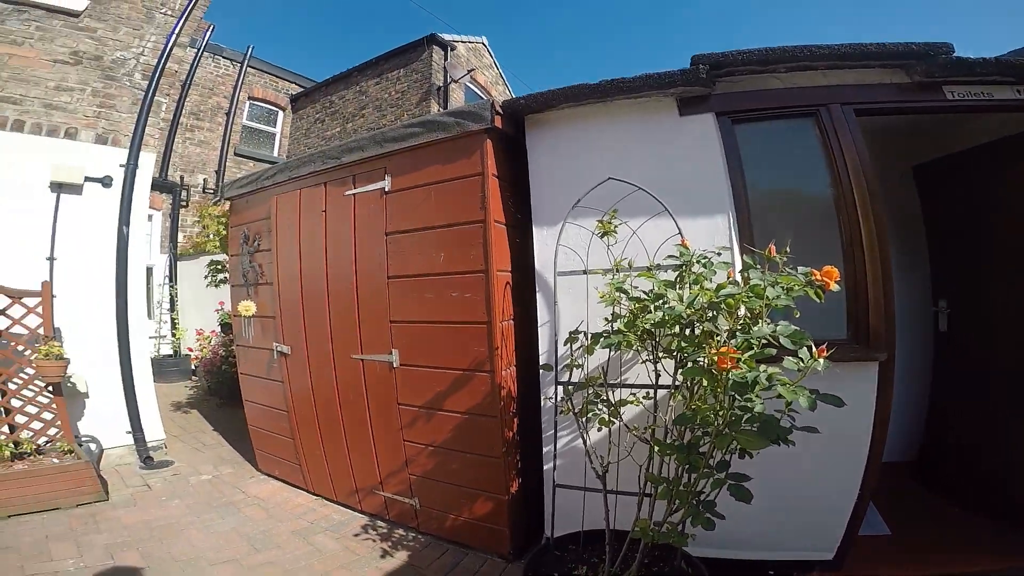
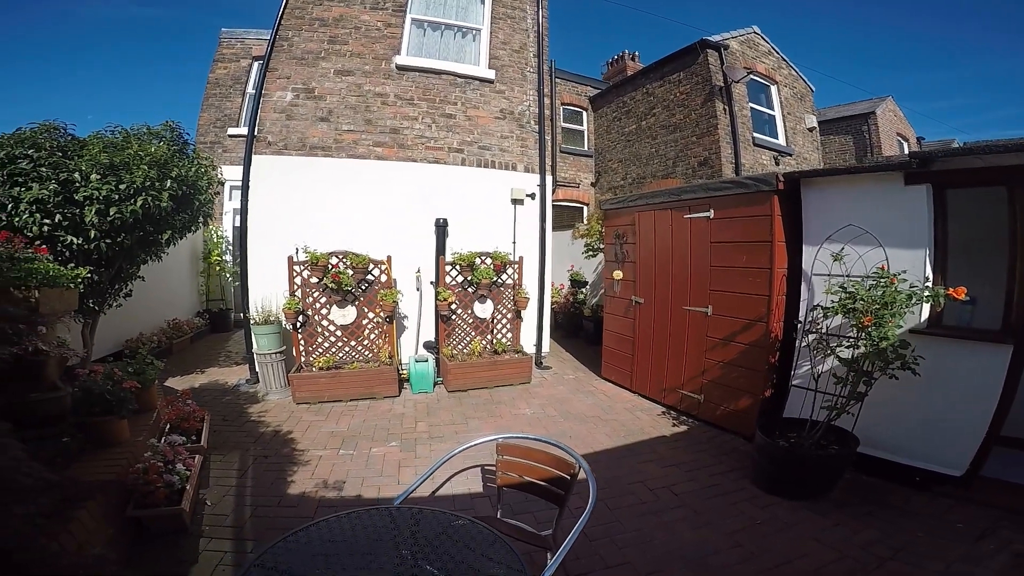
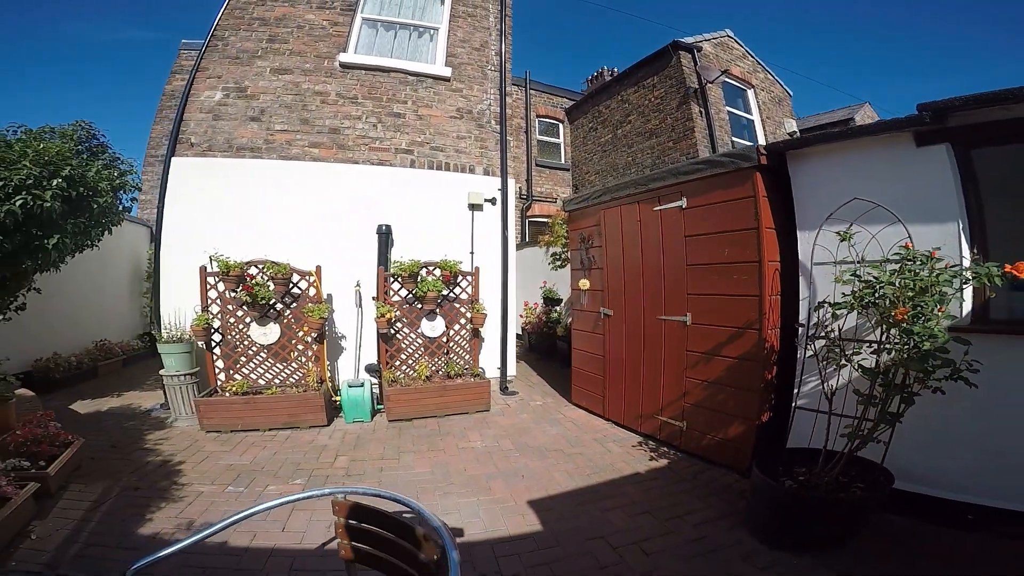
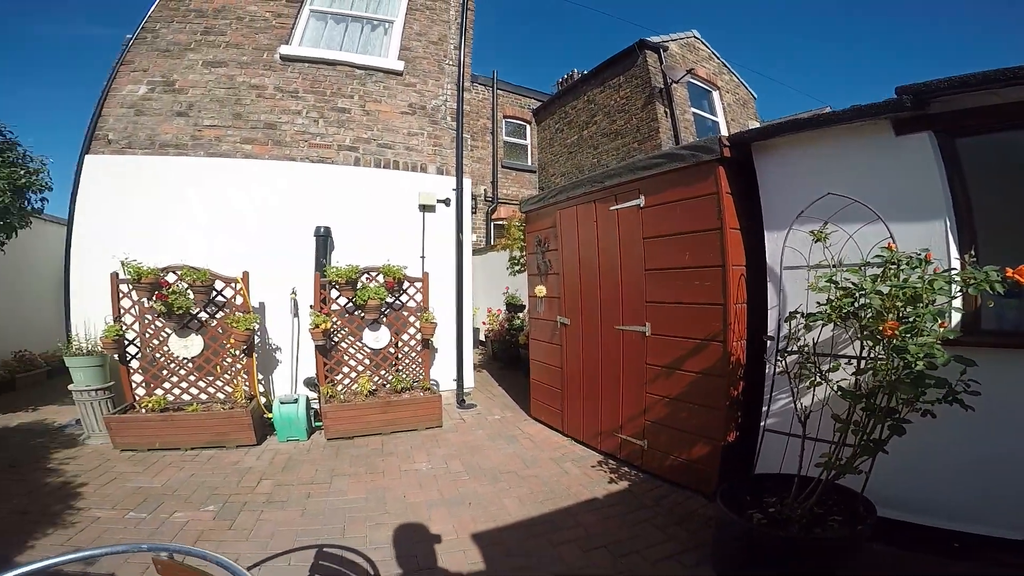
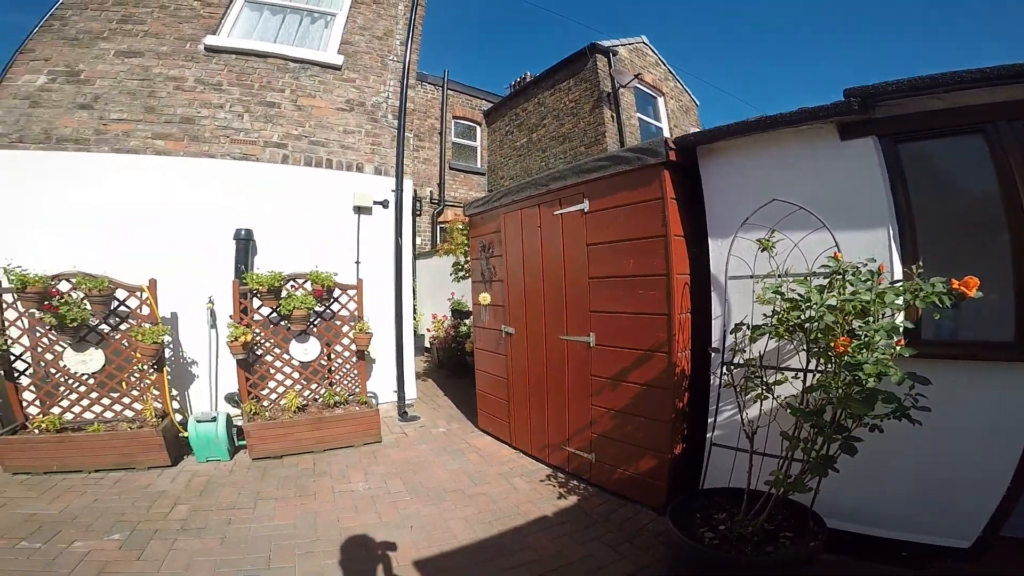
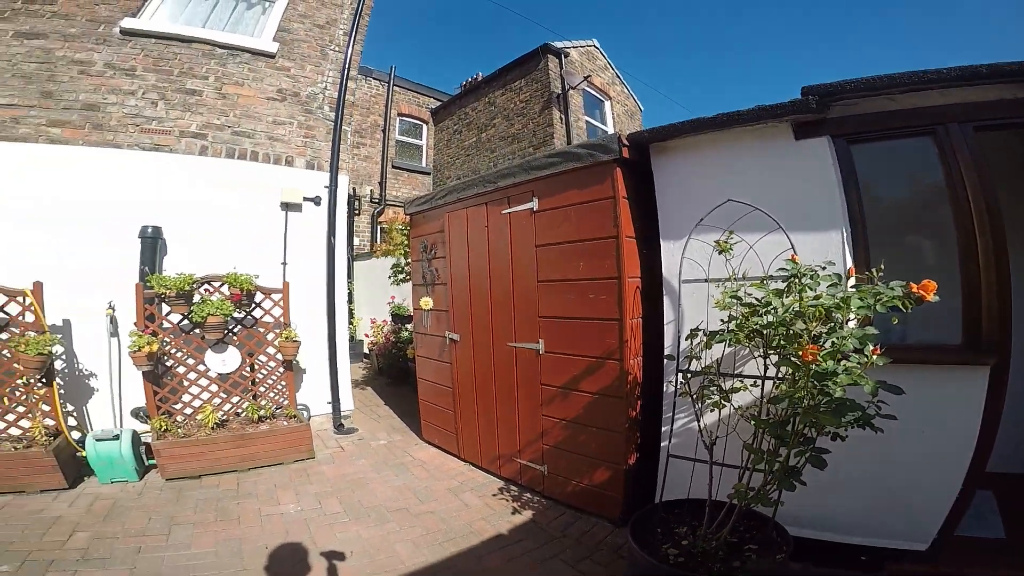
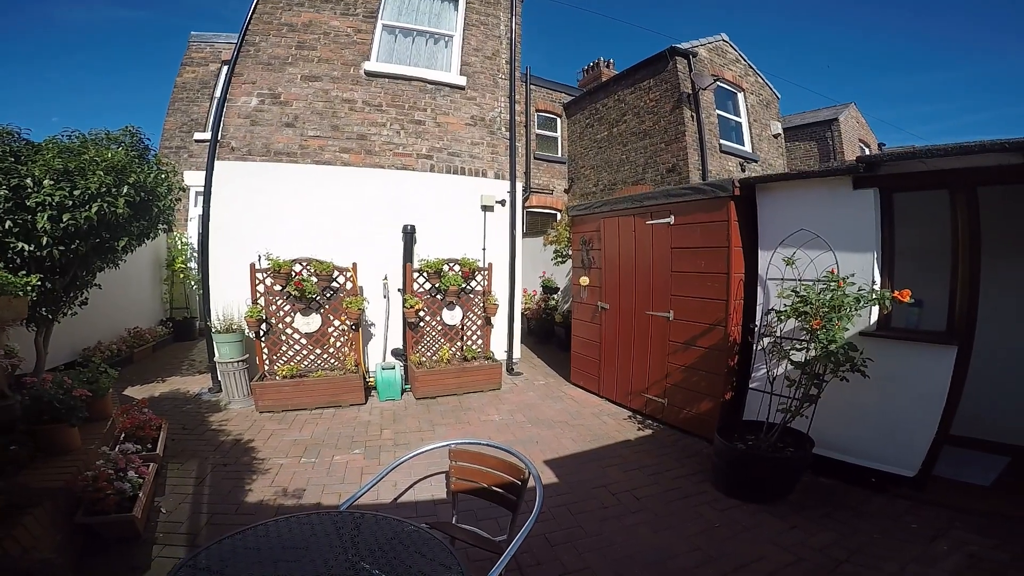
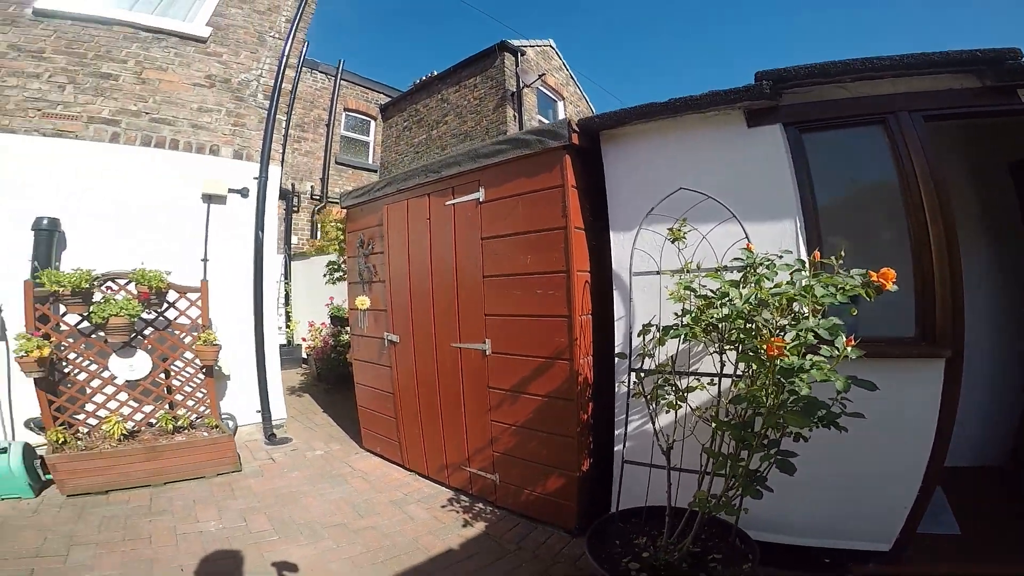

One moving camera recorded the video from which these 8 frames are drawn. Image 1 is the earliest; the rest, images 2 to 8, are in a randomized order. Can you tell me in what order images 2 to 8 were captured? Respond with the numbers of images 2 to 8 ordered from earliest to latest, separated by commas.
8, 6, 5, 4, 3, 7, 2
